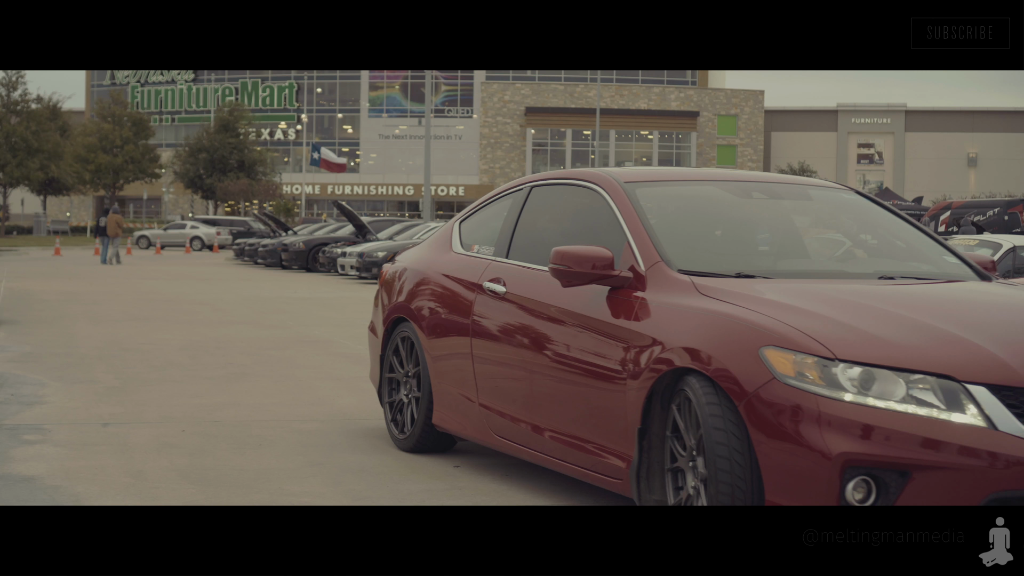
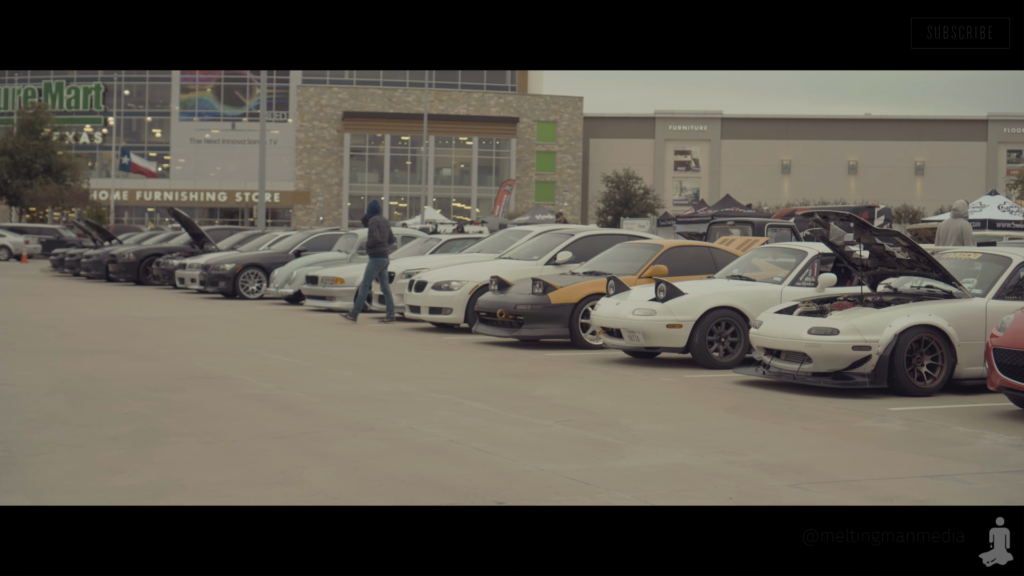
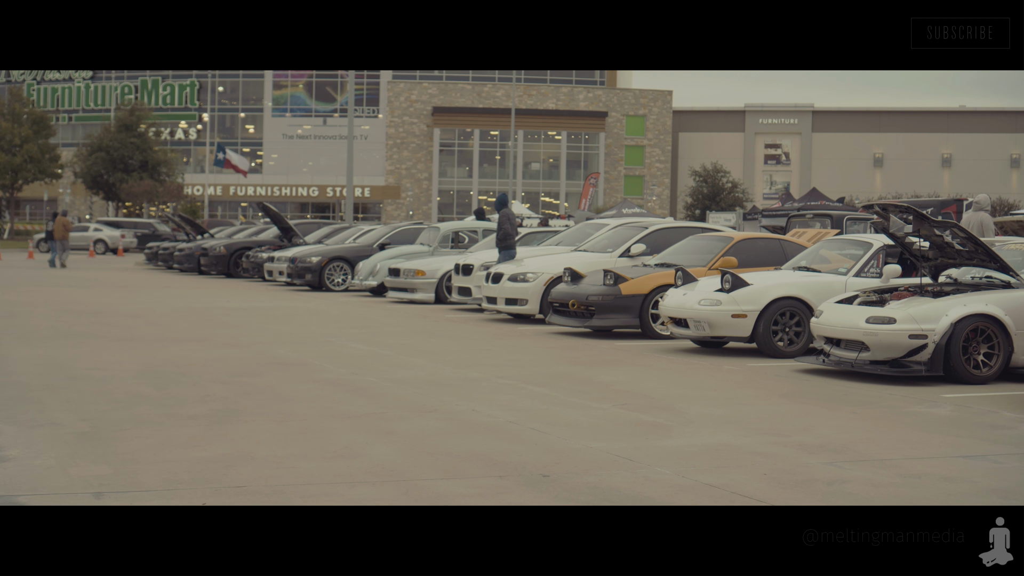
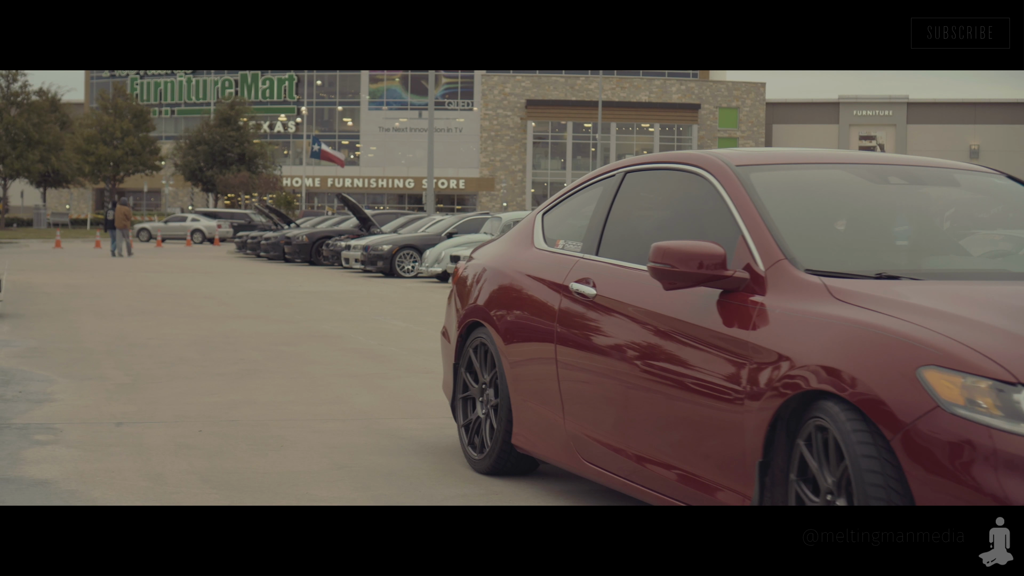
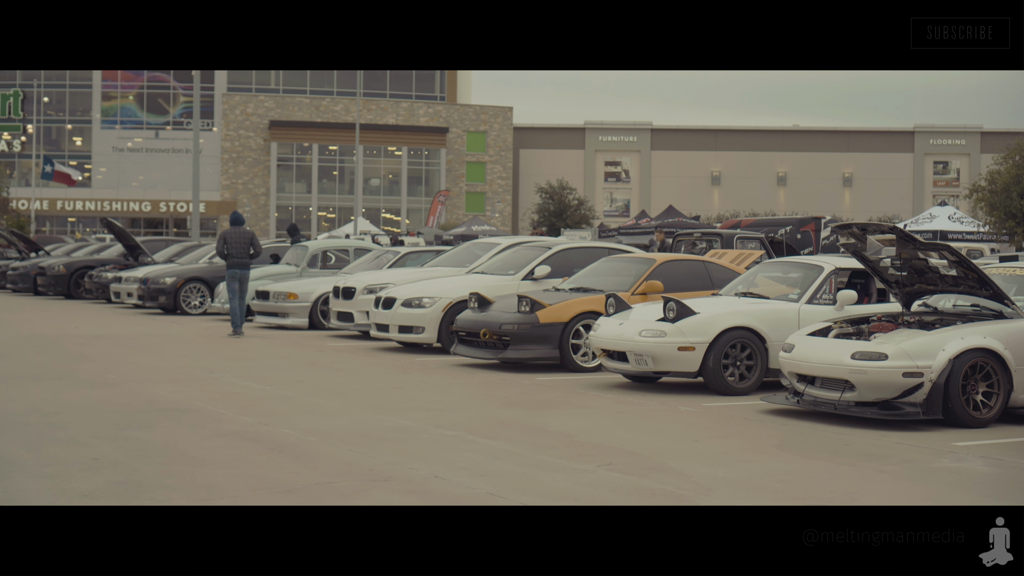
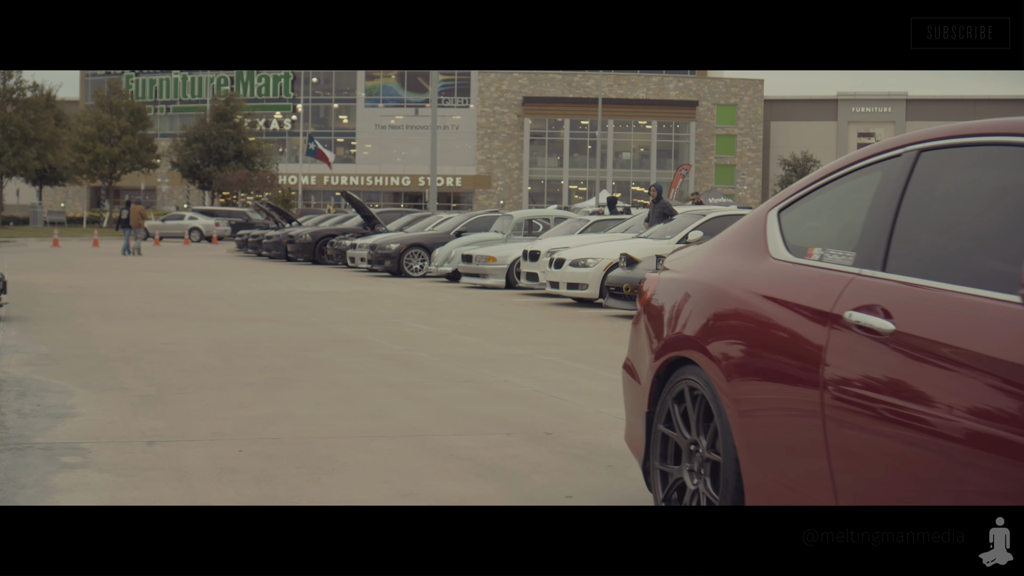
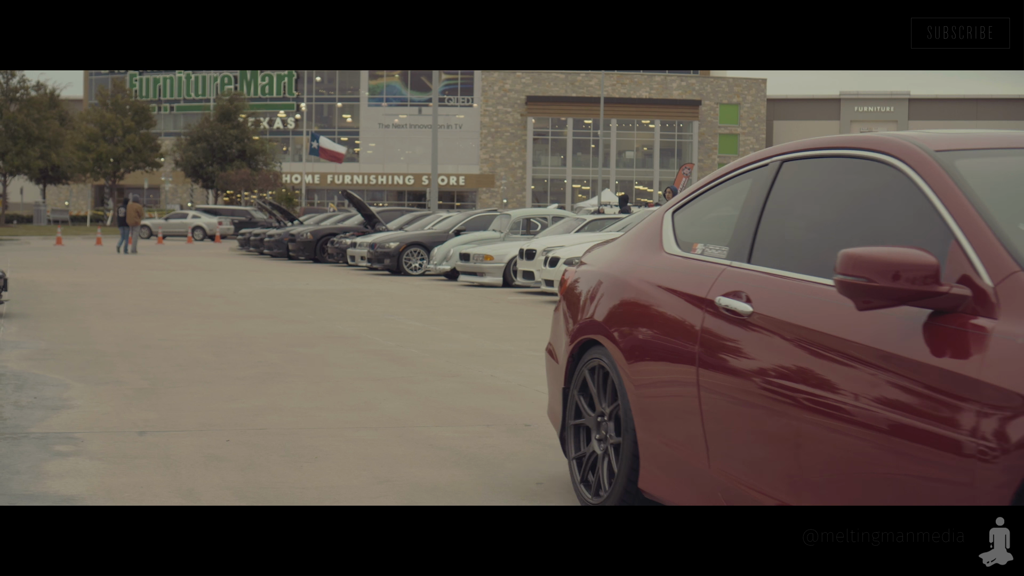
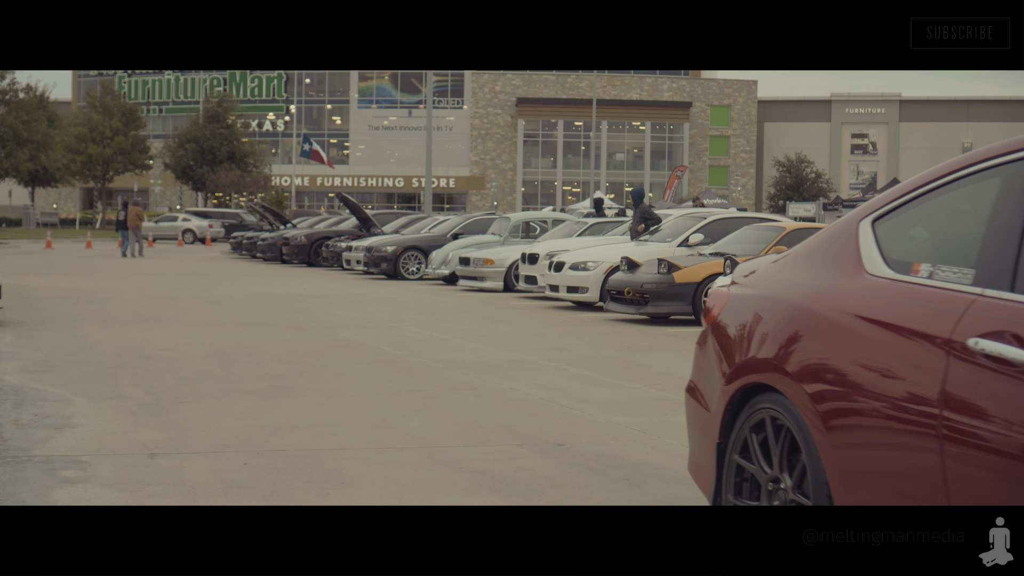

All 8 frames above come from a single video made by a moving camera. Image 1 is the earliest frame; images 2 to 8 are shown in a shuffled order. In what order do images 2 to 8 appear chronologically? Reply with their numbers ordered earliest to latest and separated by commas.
4, 7, 6, 8, 3, 2, 5
